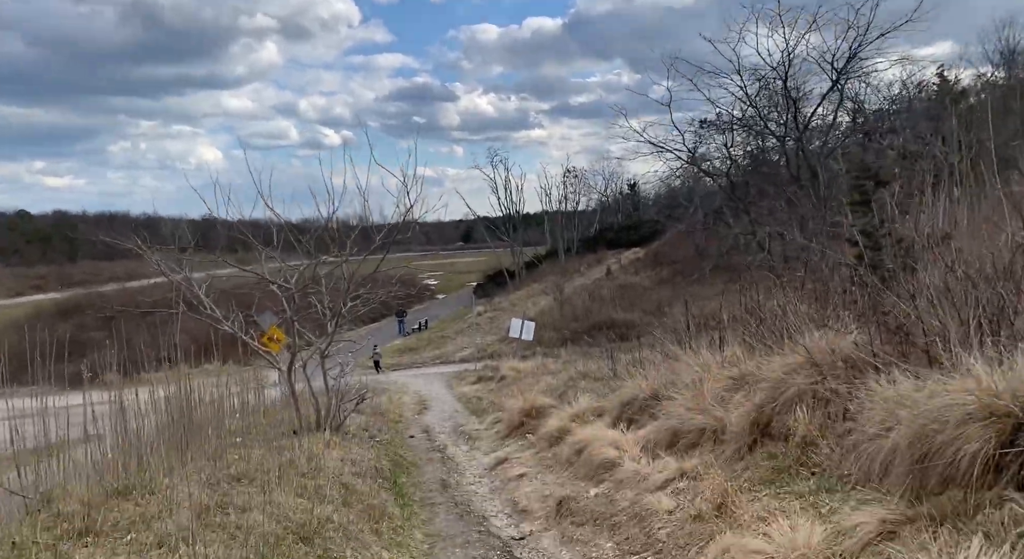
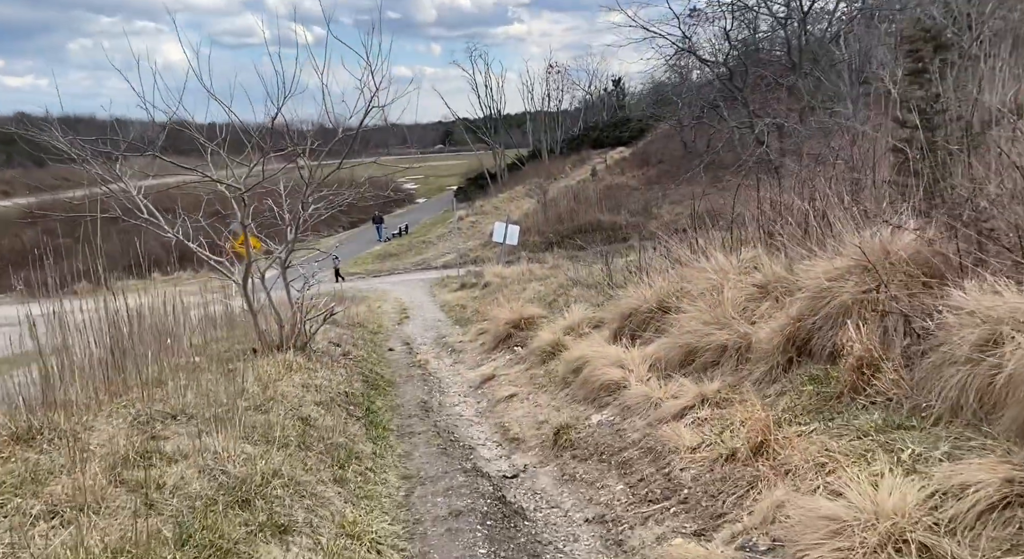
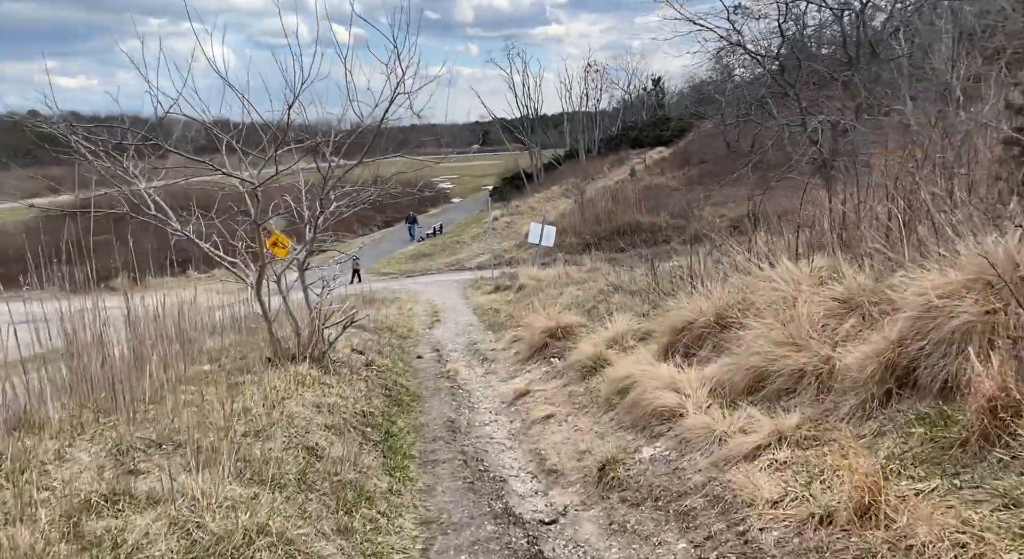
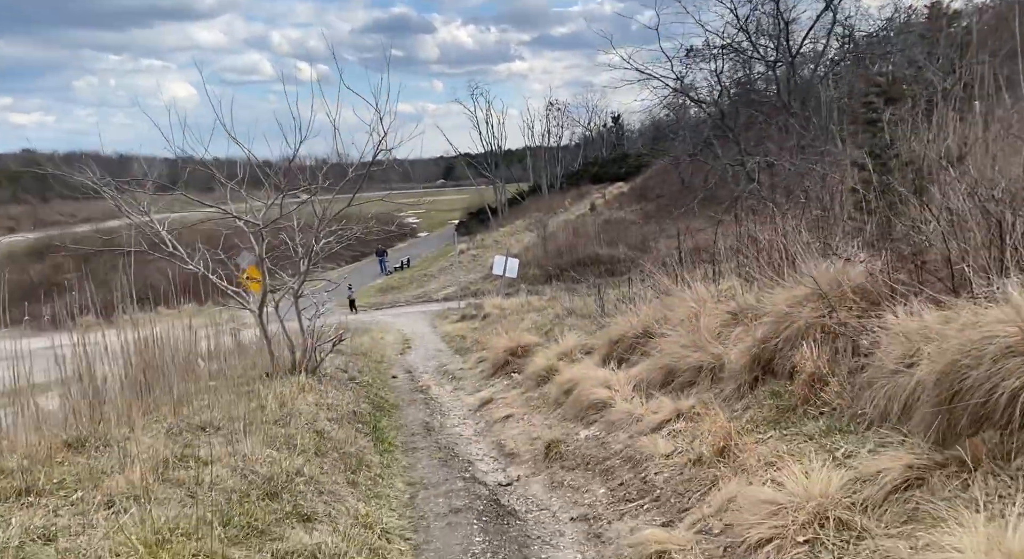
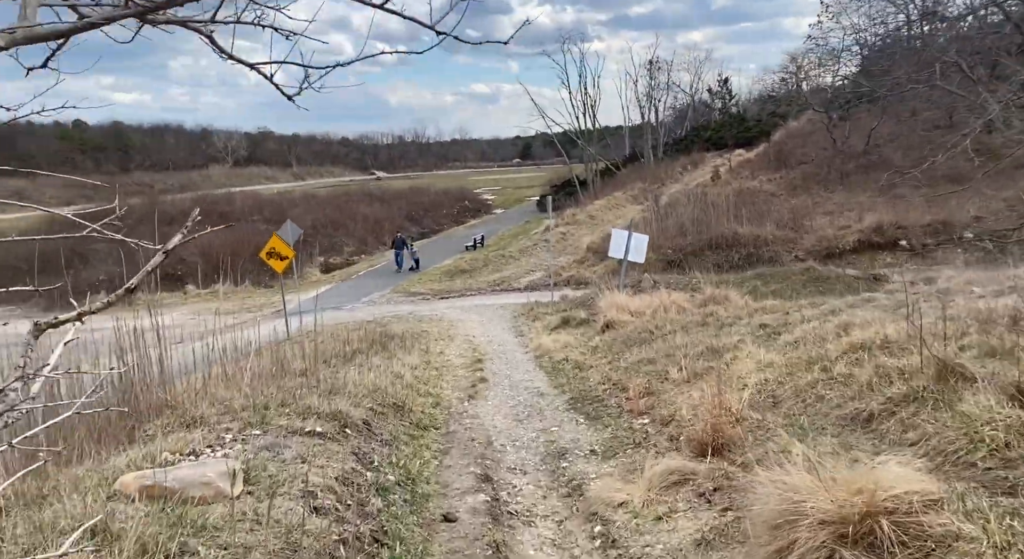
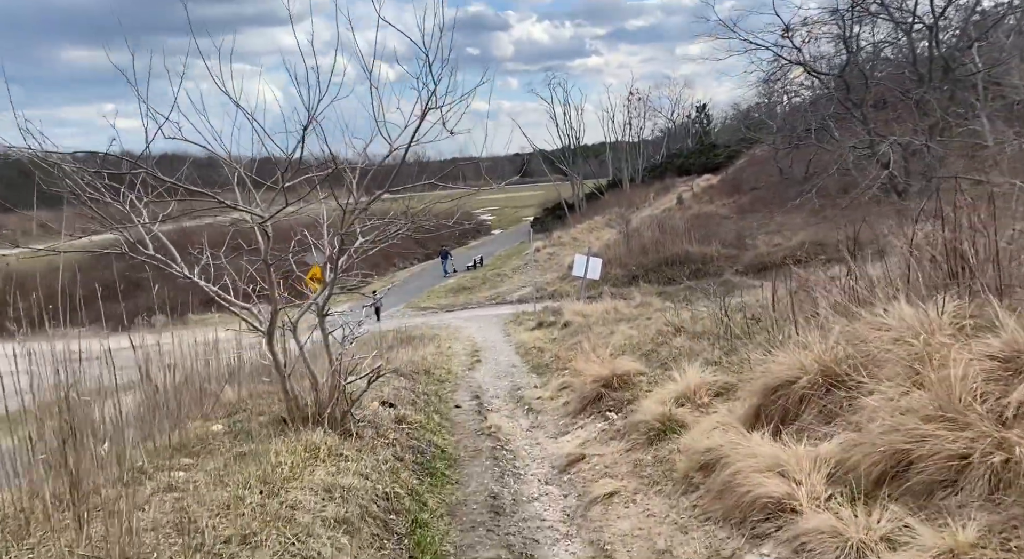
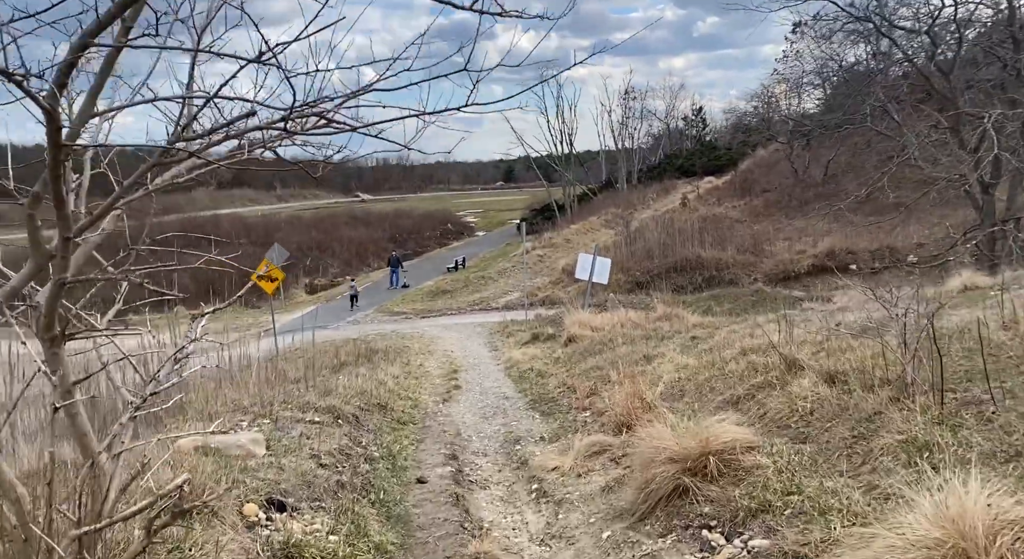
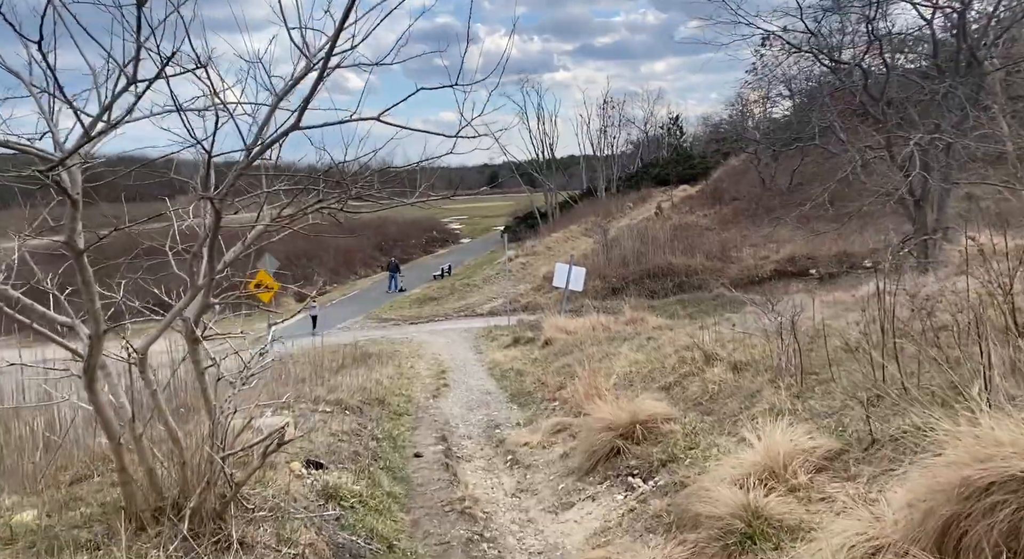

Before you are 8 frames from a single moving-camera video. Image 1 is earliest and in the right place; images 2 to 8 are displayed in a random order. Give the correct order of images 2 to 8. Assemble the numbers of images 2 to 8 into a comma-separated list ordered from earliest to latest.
4, 2, 3, 6, 8, 7, 5
